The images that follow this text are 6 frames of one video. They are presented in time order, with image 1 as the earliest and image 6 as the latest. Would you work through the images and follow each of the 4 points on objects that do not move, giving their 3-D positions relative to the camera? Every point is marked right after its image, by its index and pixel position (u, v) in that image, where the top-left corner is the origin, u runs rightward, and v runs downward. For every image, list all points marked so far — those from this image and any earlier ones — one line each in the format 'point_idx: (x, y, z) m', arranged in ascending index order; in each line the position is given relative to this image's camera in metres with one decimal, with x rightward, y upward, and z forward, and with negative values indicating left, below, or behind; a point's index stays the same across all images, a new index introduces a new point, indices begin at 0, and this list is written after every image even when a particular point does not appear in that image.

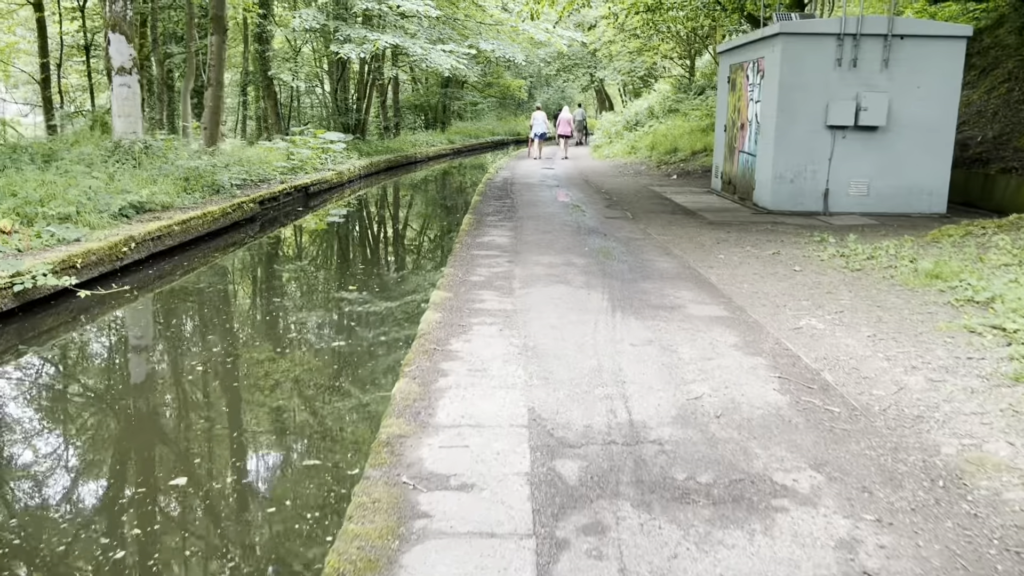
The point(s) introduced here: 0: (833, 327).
0: (+3.1, -0.4, +8.0) m
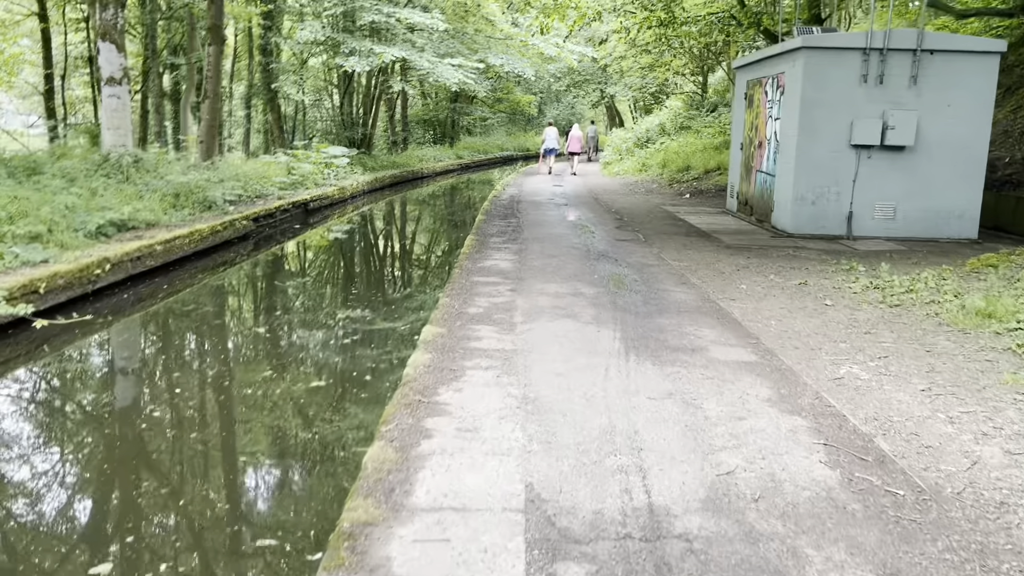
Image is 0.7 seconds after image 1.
0: (+3.1, -0.7, +6.9) m
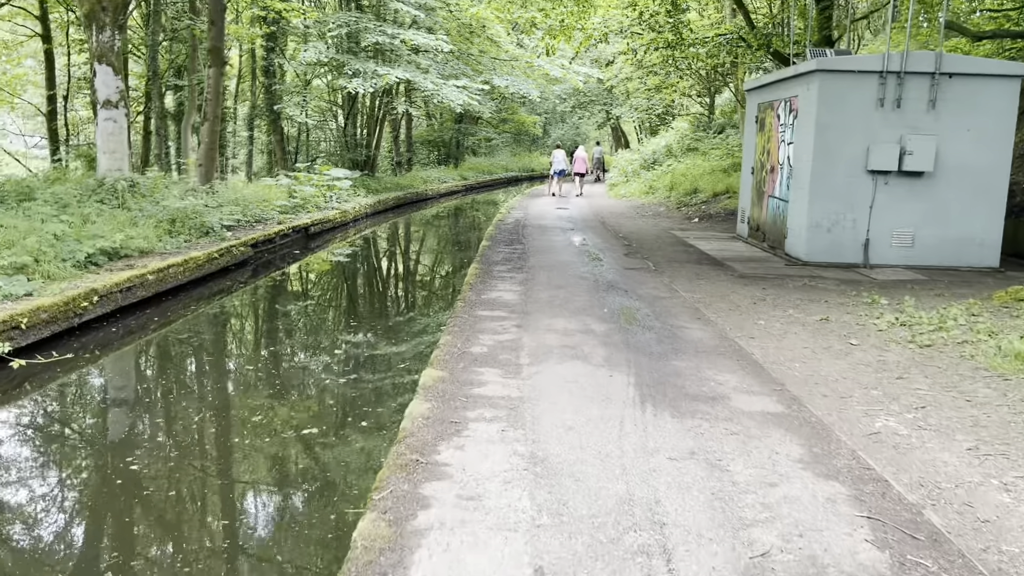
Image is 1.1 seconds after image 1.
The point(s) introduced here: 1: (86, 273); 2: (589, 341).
0: (+3.1, -1.1, +6.3) m
1: (-6.3, +0.2, +12.4) m
2: (+0.9, -0.6, +9.3) m
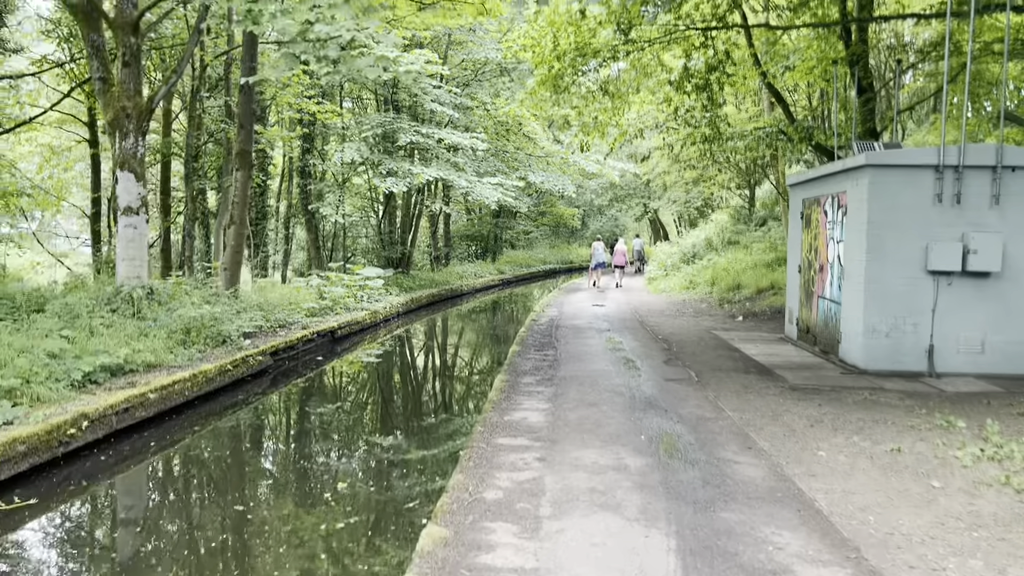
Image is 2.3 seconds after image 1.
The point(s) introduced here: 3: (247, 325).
0: (+3.2, -2.1, +4.9) m
1: (-6.0, -1.5, +11.5) m
2: (+1.1, -1.9, +8.1) m
3: (-5.9, -0.8, +18.5) m
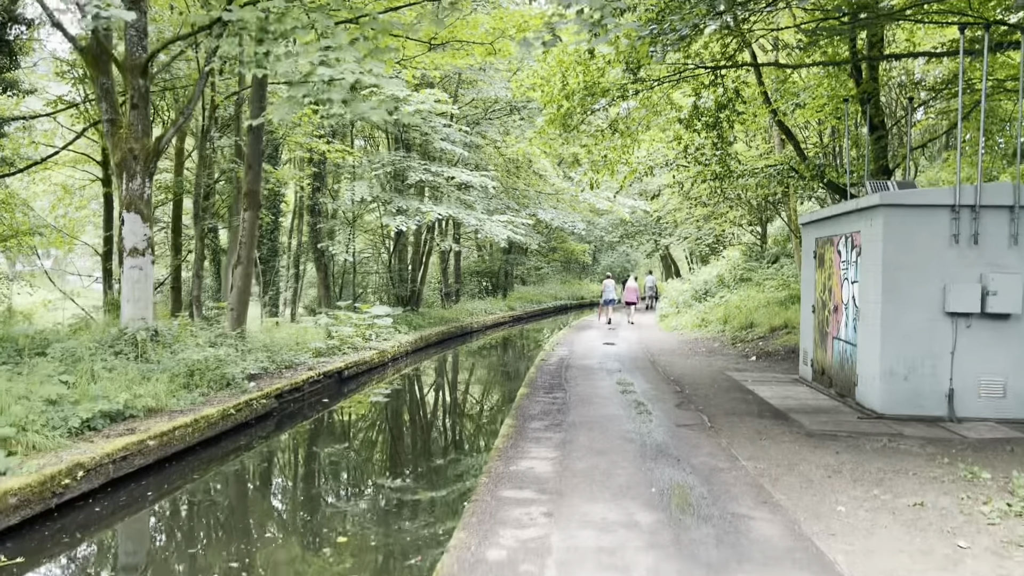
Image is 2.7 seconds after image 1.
0: (+3.2, -2.4, +4.5) m
1: (-5.9, -2.1, +11.3) m
2: (+1.1, -2.4, +7.7) m
3: (-5.7, -1.7, +18.2) m
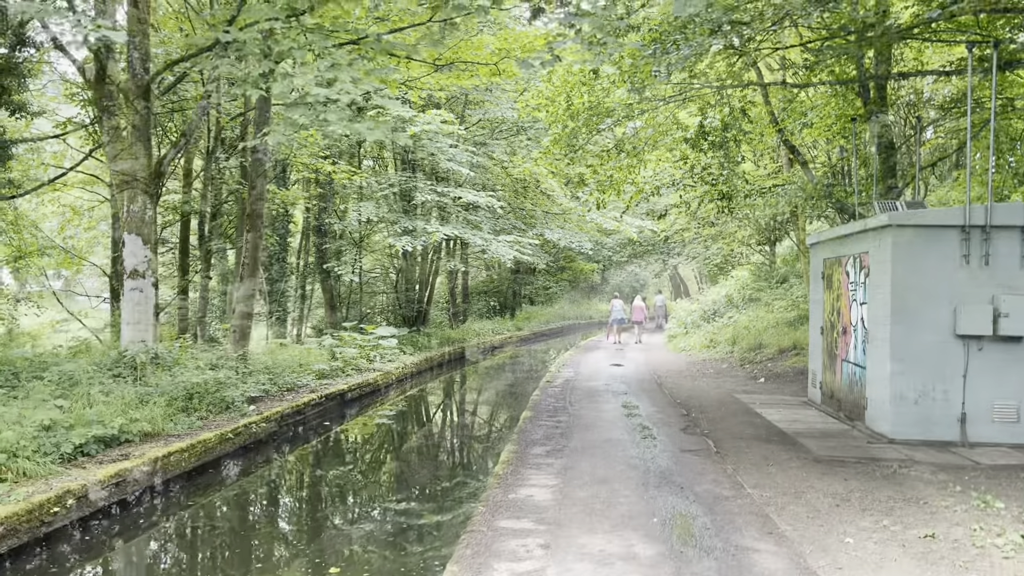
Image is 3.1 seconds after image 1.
0: (+3.1, -2.5, +4.2) m
1: (-5.9, -2.4, +11.1) m
2: (+1.1, -2.6, +7.5) m
3: (-5.6, -2.2, +18.1) m
